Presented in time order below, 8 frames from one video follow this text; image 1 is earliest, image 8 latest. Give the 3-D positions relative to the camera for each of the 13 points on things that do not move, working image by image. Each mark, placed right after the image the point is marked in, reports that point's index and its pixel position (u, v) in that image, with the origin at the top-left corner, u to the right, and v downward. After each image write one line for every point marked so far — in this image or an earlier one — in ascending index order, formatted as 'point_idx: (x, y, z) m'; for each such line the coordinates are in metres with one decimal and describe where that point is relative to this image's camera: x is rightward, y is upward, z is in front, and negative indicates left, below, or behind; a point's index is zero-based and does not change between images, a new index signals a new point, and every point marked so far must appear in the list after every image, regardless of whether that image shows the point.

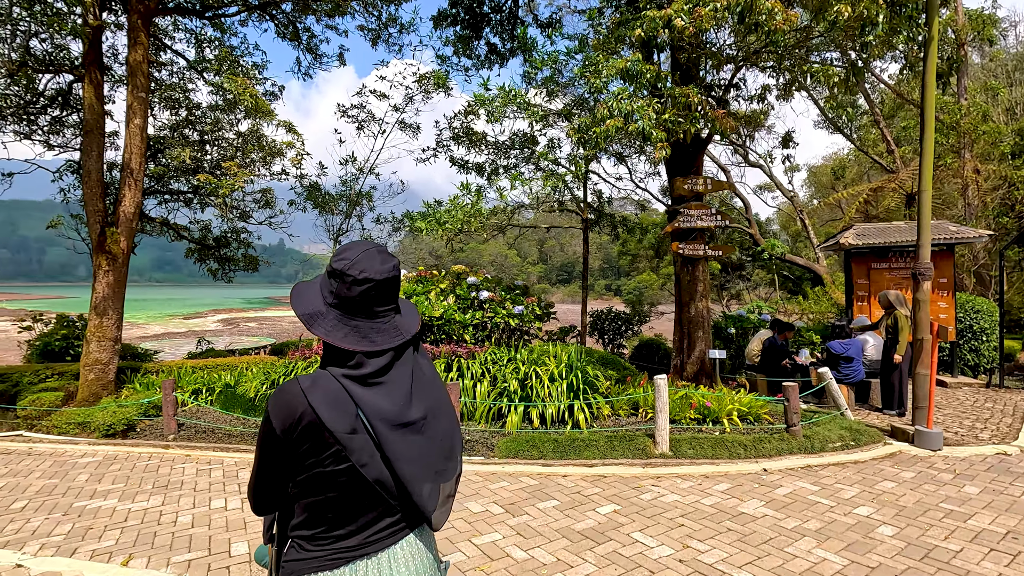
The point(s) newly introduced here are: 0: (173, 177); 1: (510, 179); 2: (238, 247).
0: (-5.6, +1.8, +8.9) m
1: (-0.1, +1.9, +9.5) m
2: (-5.1, +0.8, +10.0) m
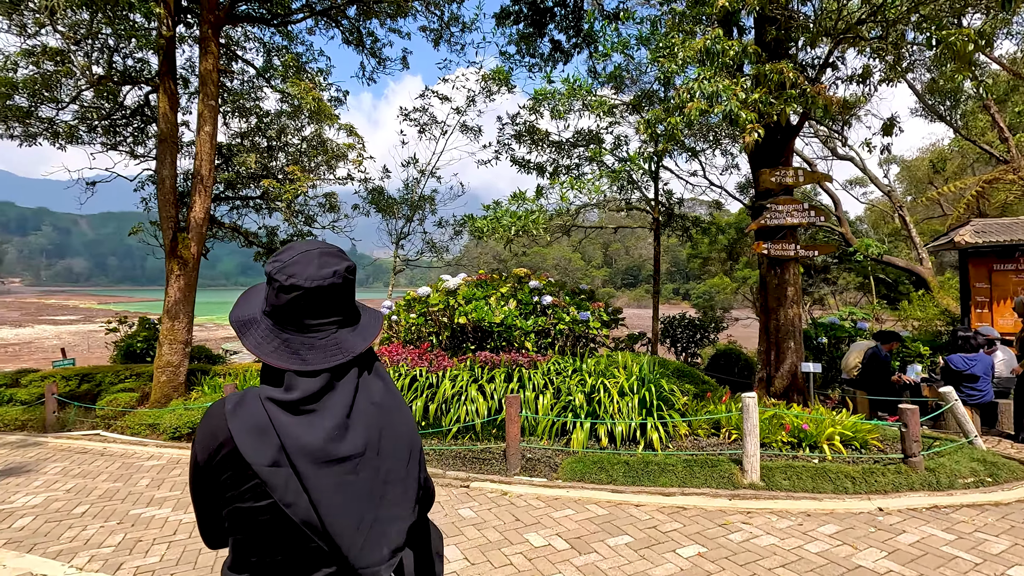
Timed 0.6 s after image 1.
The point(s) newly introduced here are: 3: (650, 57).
0: (-4.6, +1.8, +9.1) m
1: (+1.0, +1.9, +9.0) m
2: (-3.9, +0.7, +10.1) m
3: (+1.5, +2.4, +5.7) m
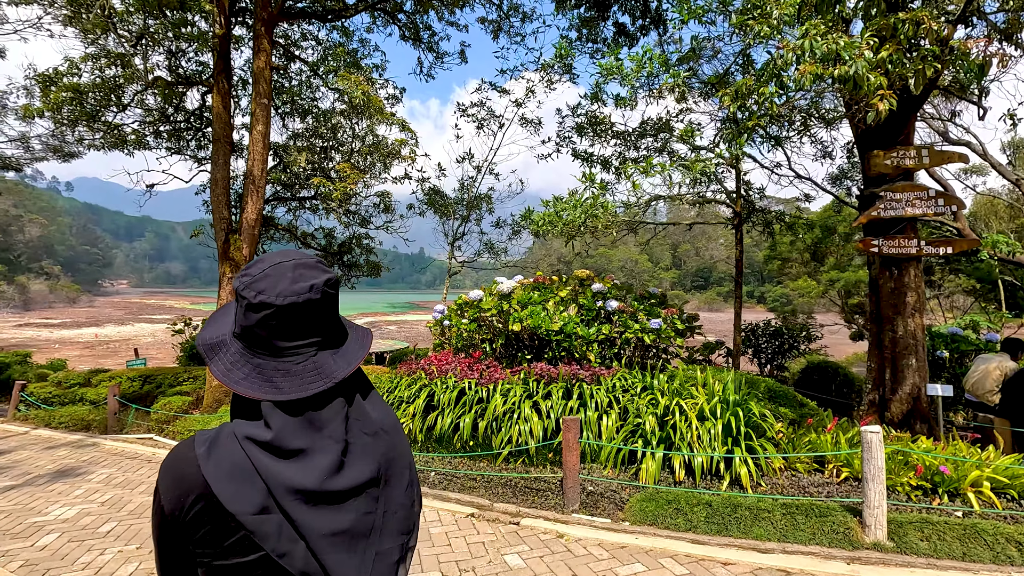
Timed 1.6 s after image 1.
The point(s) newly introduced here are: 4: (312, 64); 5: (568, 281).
0: (-3.5, +1.7, +9.0) m
1: (+2.0, +1.8, +8.2) m
2: (-2.8, +0.6, +9.9) m
3: (+2.0, +2.4, +4.9) m
4: (-3.2, +3.6, +8.6) m
5: (+0.7, +0.1, +6.4) m
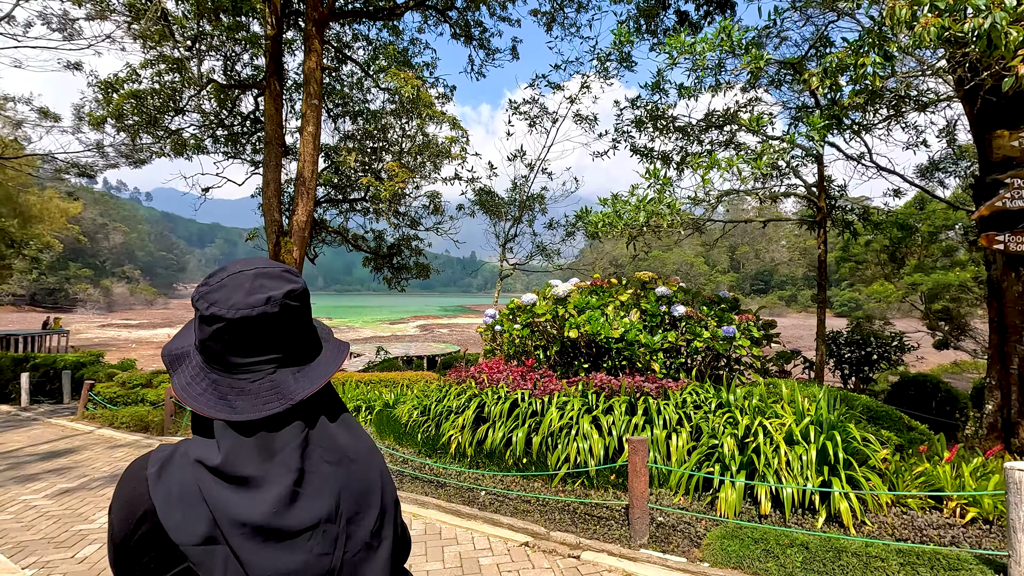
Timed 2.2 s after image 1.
0: (-2.7, +1.7, +8.9) m
1: (+2.8, +1.7, +7.6) m
2: (-1.8, +0.6, +9.7) m
3: (+2.5, +2.4, +4.3) m
4: (-2.4, +3.6, +8.5) m
5: (+1.3, 0.0, +5.9) m
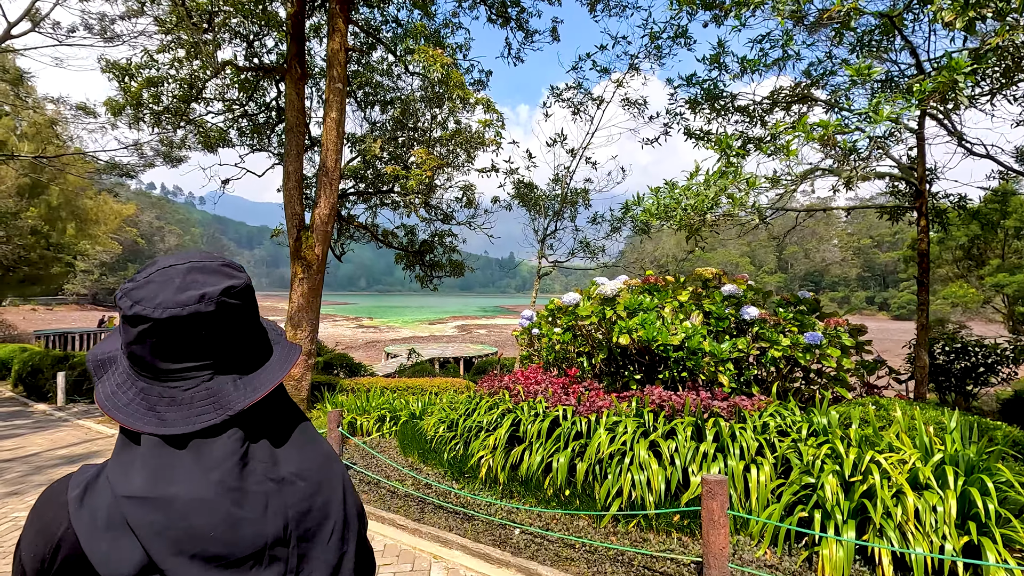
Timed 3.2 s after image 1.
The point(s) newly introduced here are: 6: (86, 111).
0: (-2.1, +1.7, +8.3) m
1: (+3.3, +1.8, +6.7) m
2: (-1.2, +0.6, +9.1) m
3: (+2.8, +2.4, +3.4) m
4: (-1.8, +3.6, +8.0) m
5: (+1.7, +0.1, +5.1) m
6: (-9.5, +3.9, +12.0) m
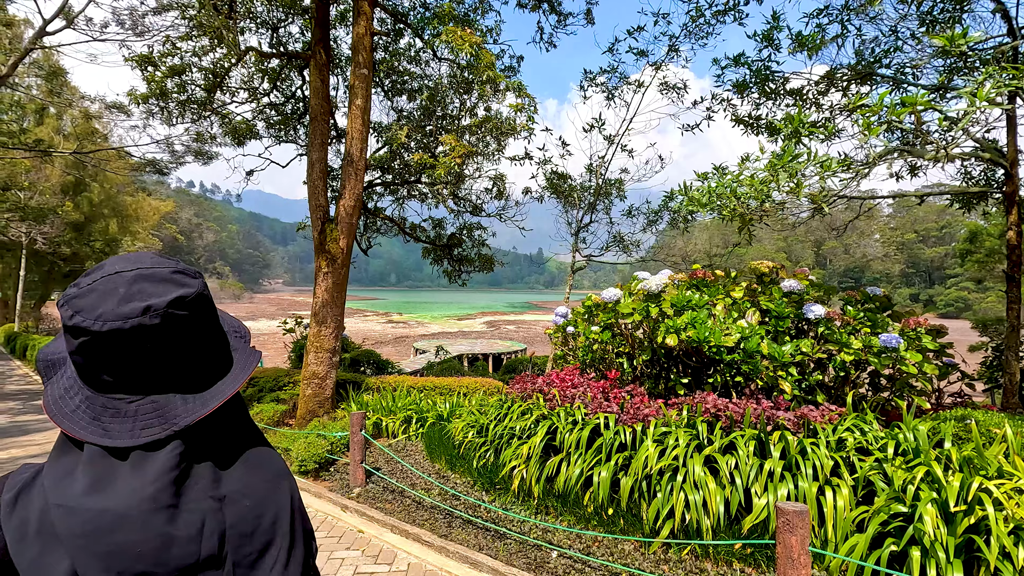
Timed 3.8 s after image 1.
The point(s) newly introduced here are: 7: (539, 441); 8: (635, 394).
0: (-1.6, +1.7, +8.1) m
1: (+3.7, +1.8, +6.1) m
2: (-0.6, +0.7, +8.8) m
3: (+3.0, +2.4, +2.9) m
4: (-1.3, +3.7, +7.7) m
5: (+2.0, +0.1, +4.6) m
6: (-8.8, +4.0, +12.0) m
7: (+0.2, -1.1, +3.8) m
8: (+0.9, -0.8, +4.0) m
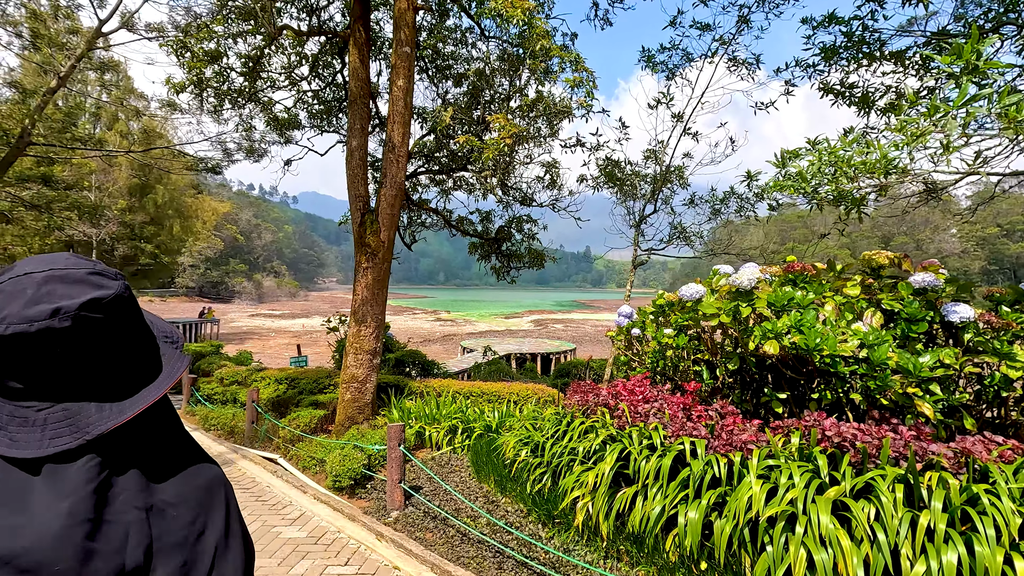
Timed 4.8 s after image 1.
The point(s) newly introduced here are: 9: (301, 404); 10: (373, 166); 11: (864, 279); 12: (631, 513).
0: (-0.8, +1.8, +7.5) m
1: (+4.2, +1.8, +5.2) m
2: (+0.2, +0.7, +8.2) m
3: (+3.3, +2.4, +1.9) m
4: (-0.6, +3.7, +7.1) m
5: (+2.4, +0.1, +3.8) m
6: (-7.7, +4.1, +12.1) m
7: (+0.6, -1.0, +3.1) m
8: (+1.3, -0.7, +3.3) m
9: (-2.6, -1.4, +6.6) m
10: (-1.8, +1.6, +7.1) m
11: (+2.4, +0.1, +3.7) m
12: (+0.7, -1.2, +2.9) m
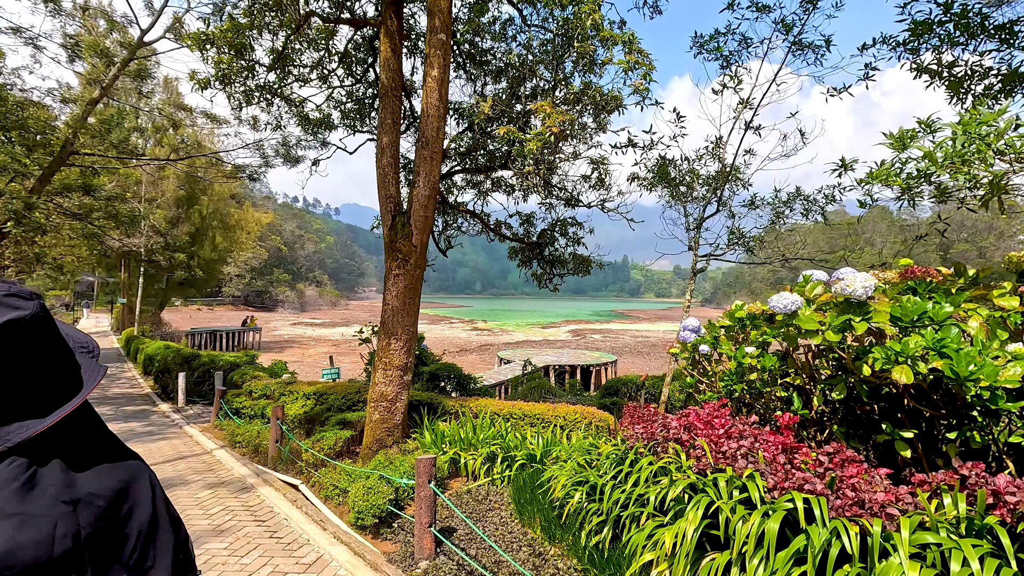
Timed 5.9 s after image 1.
0: (-0.3, +1.7, +7.0) m
1: (+4.6, +1.8, +4.3) m
2: (+0.8, +0.6, +7.5) m
3: (+3.4, +2.4, +1.1) m
4: (-0.1, +3.6, +6.6) m
5: (+2.7, +0.1, +3.0) m
6: (-6.8, +3.9, +12.1) m
7: (+0.8, -1.1, +2.4) m
8: (+1.6, -0.8, +2.6) m
9: (-2.1, -1.5, +6.1) m
10: (-1.3, +1.5, +6.6) m
11: (+2.7, 0.0, +2.9) m
12: (+0.9, -1.3, +2.2) m
